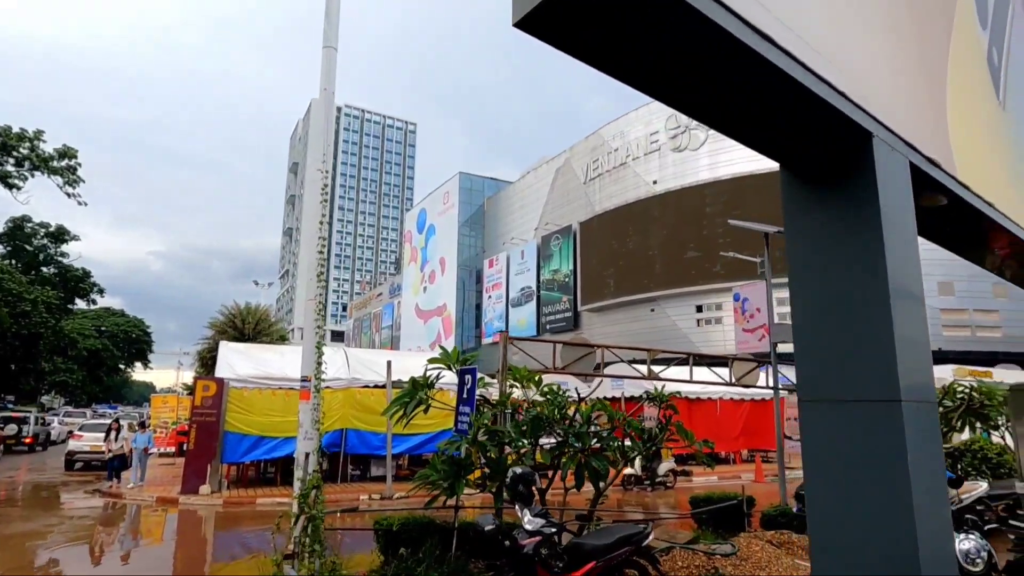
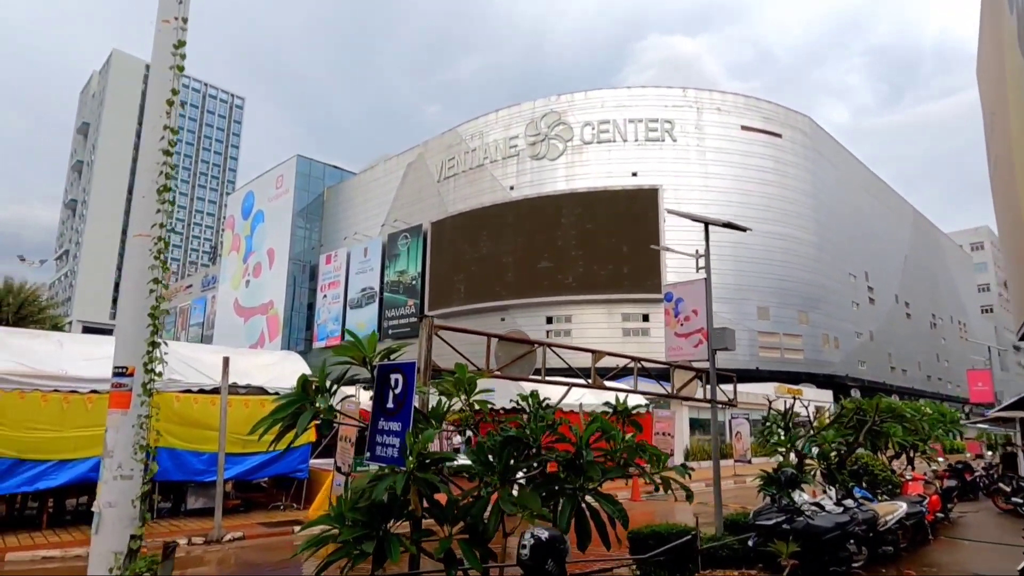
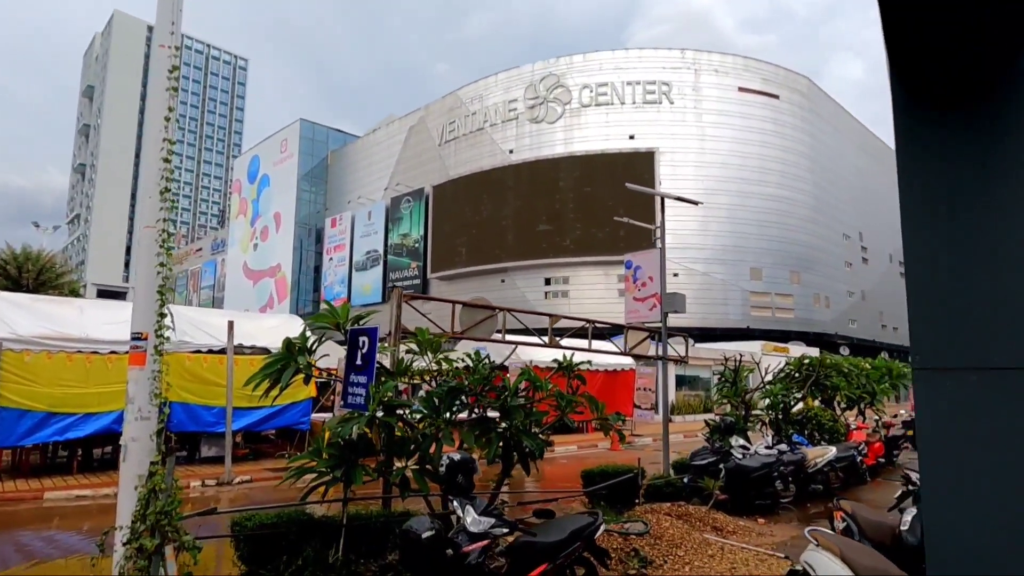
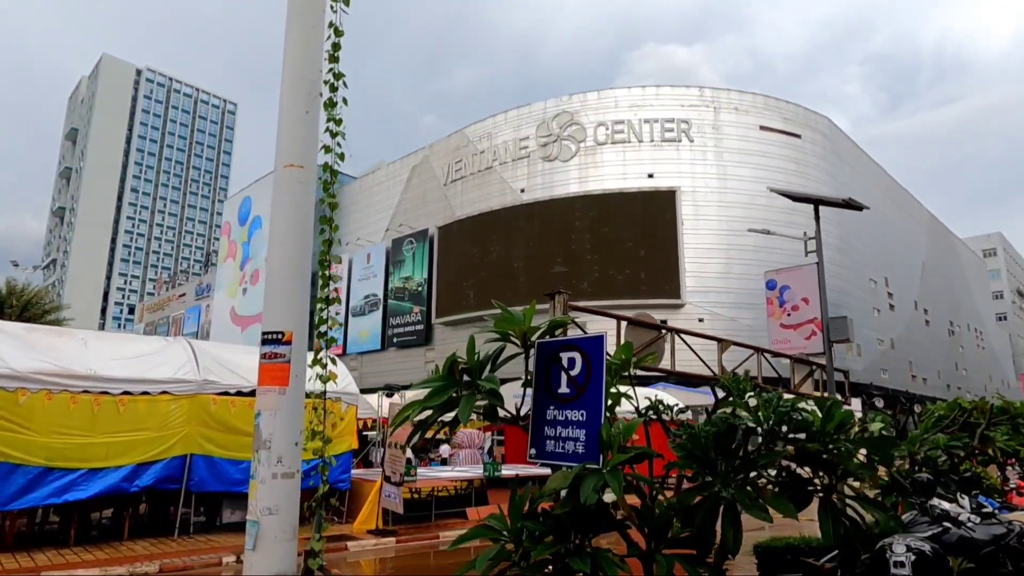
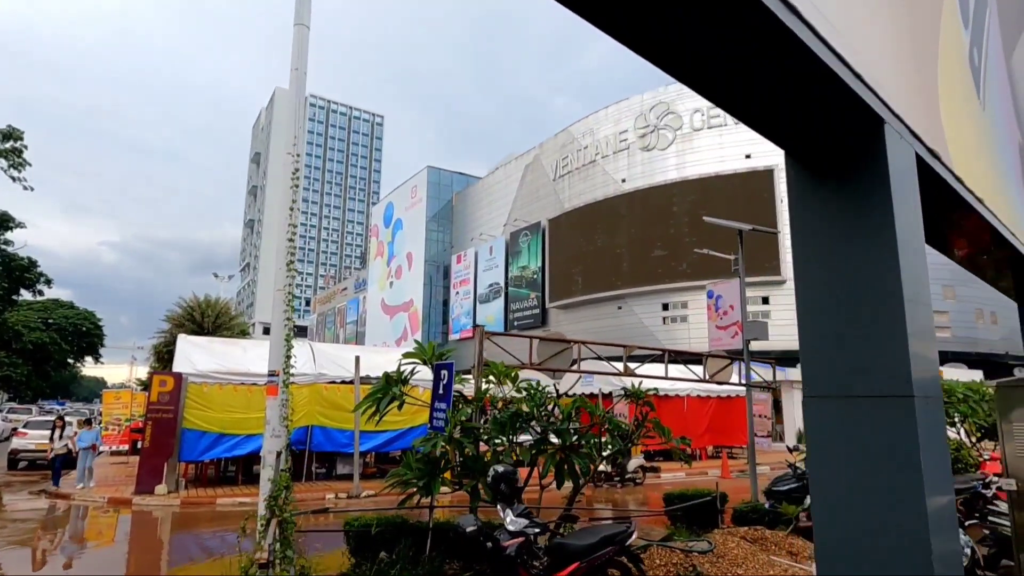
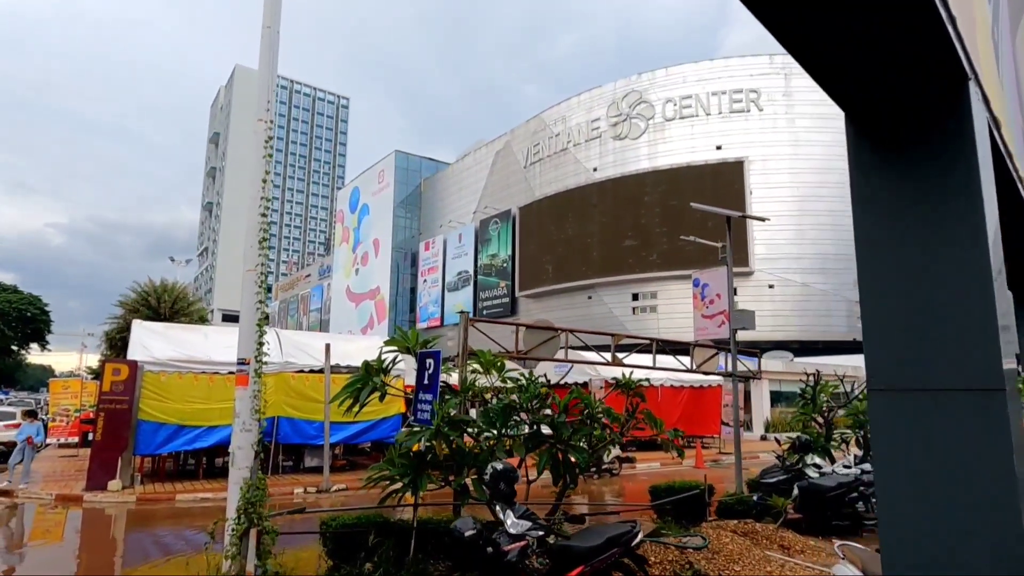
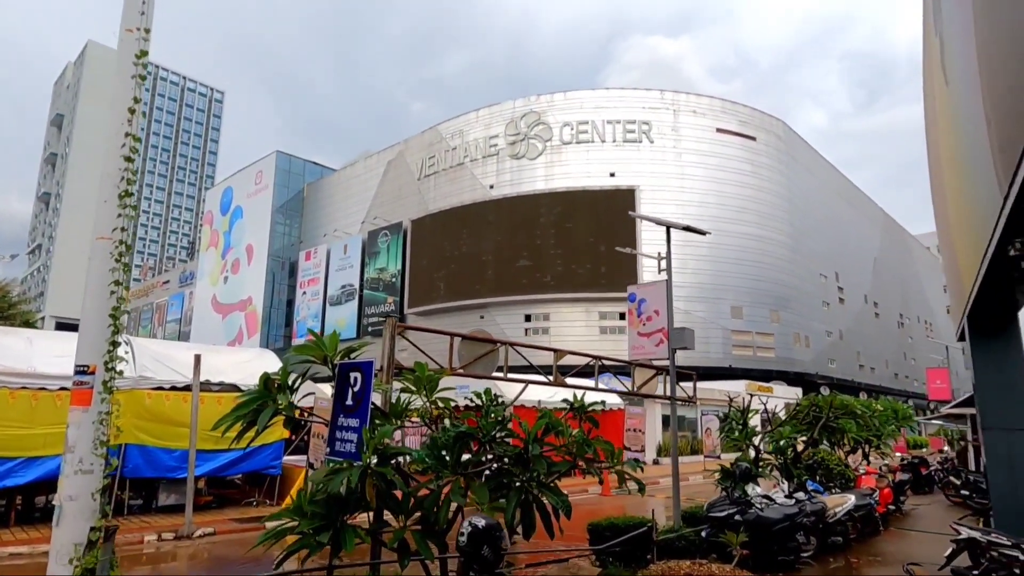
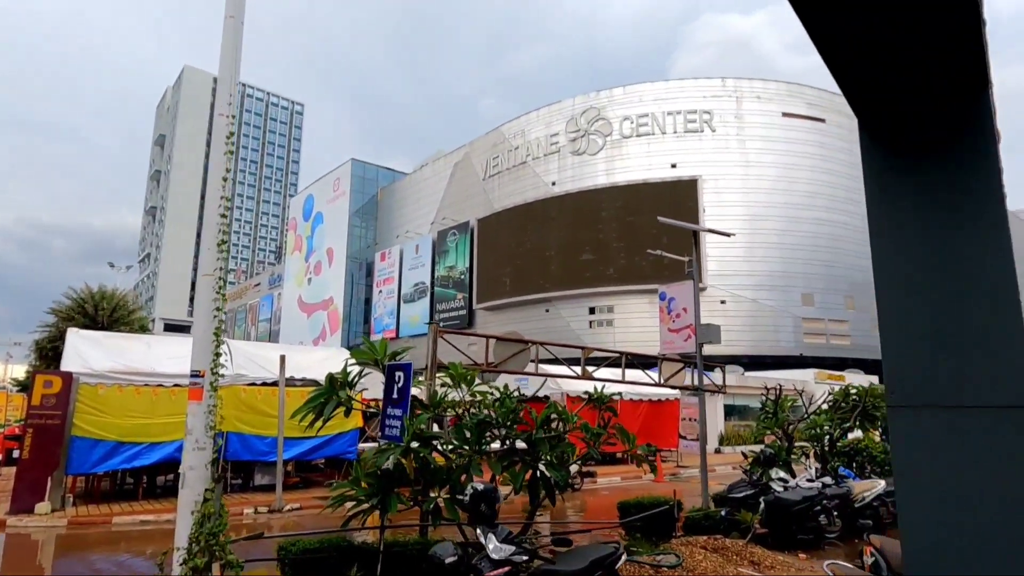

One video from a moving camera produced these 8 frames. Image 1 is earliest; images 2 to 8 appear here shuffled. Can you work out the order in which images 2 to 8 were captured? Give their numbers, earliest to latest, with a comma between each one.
5, 6, 8, 3, 7, 2, 4
